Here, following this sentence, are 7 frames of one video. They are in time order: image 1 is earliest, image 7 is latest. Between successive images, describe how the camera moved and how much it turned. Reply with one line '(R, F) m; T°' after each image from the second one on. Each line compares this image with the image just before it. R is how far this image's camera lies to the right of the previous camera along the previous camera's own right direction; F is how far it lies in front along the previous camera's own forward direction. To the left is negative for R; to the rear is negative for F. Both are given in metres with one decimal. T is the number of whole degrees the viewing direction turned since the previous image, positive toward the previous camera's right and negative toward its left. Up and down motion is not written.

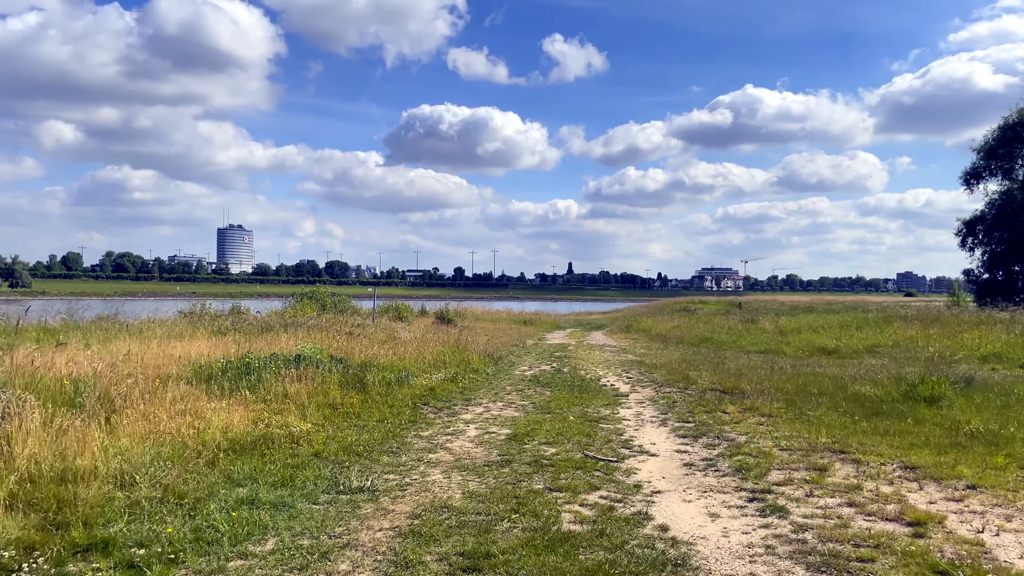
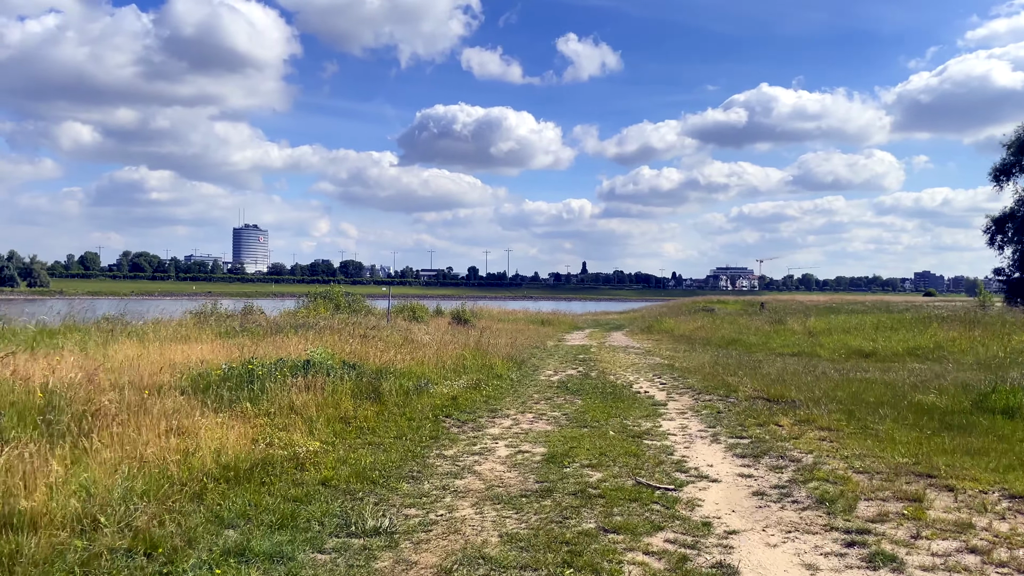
(-0.2, +1.0) m; -1°
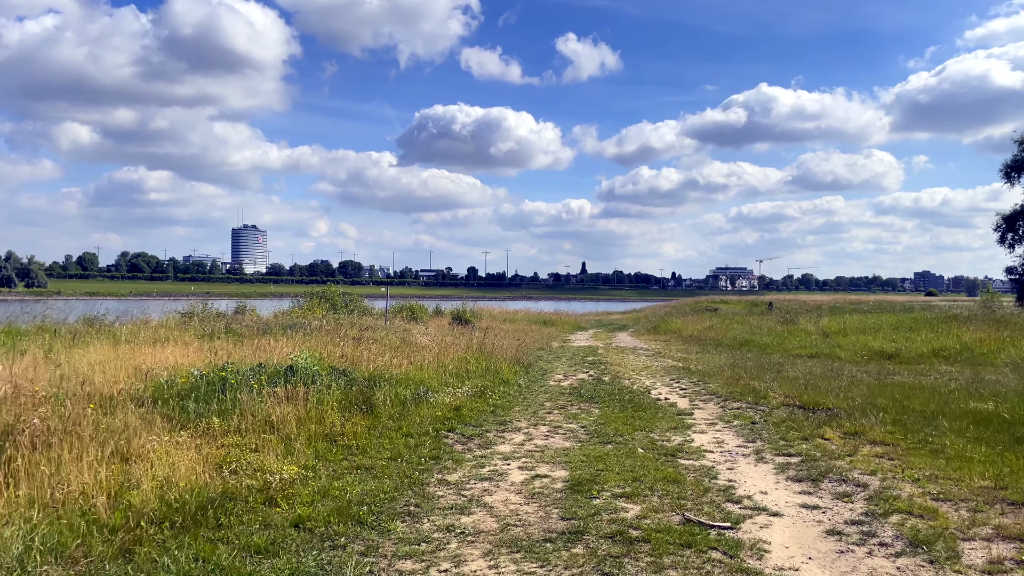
(-0.1, +1.1) m; 0°
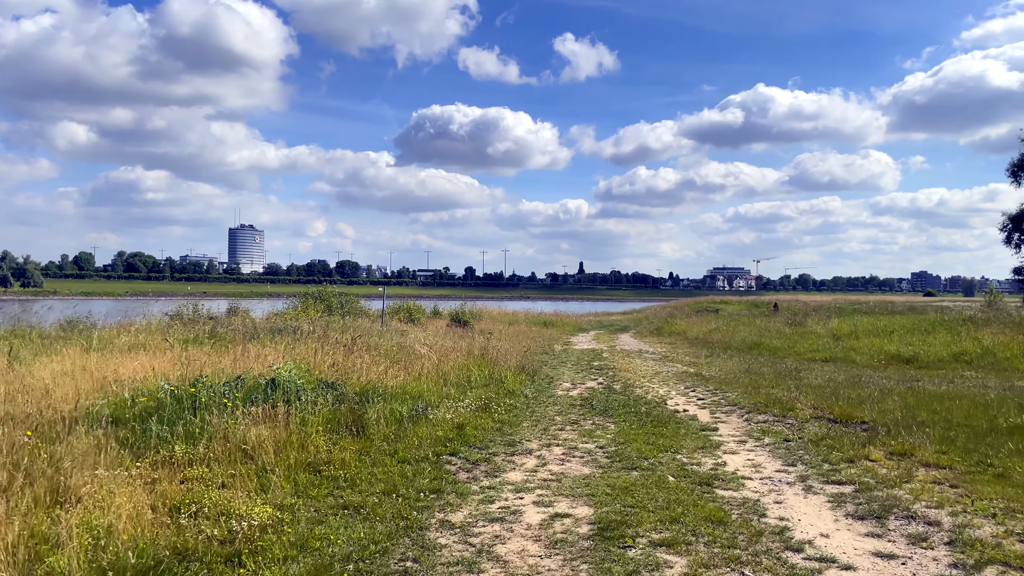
(-0.1, +0.9) m; 0°
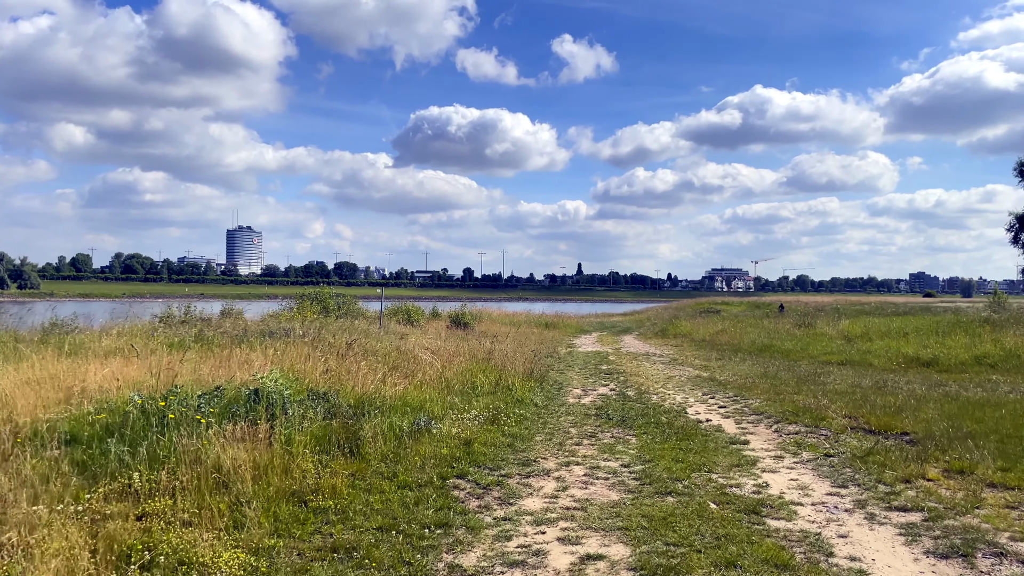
(-0.1, +0.8) m; 0°
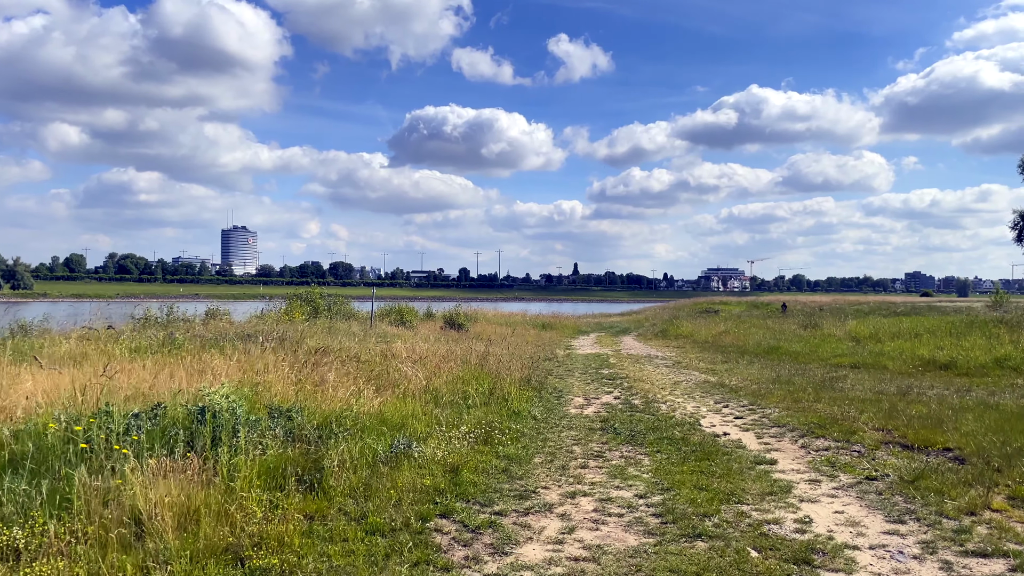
(0.0, +1.0) m; 0°
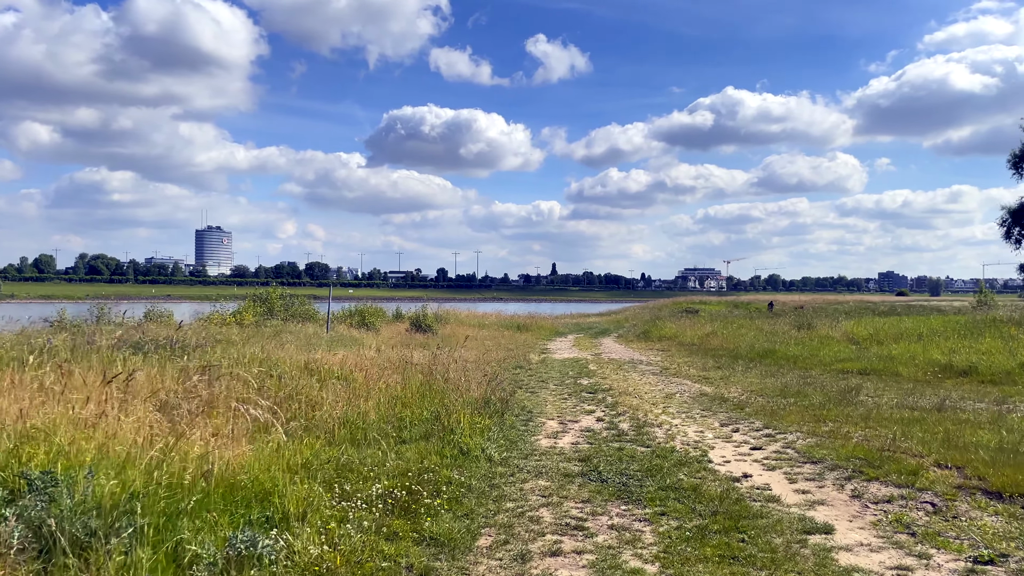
(+0.3, +2.3) m; +2°
